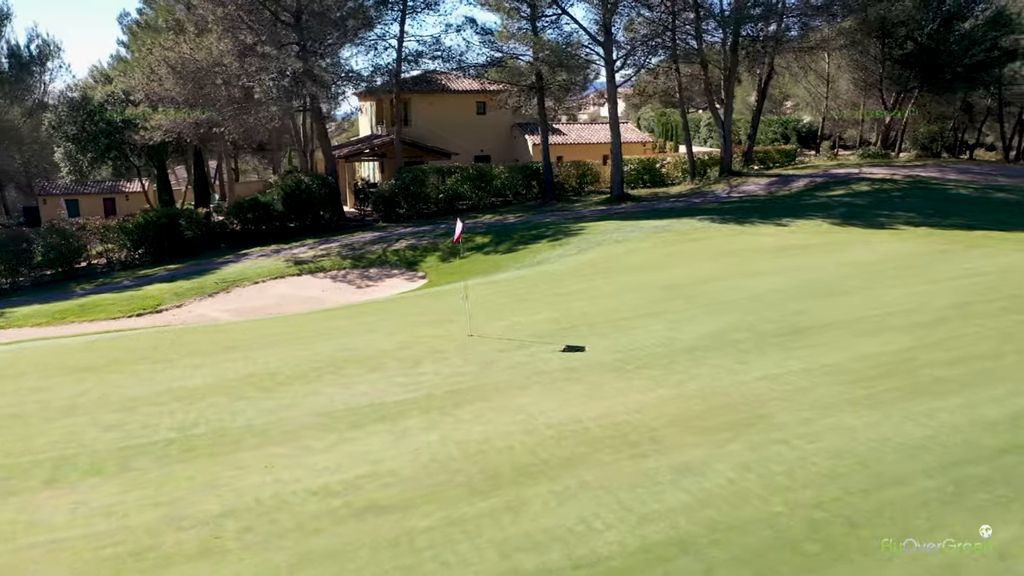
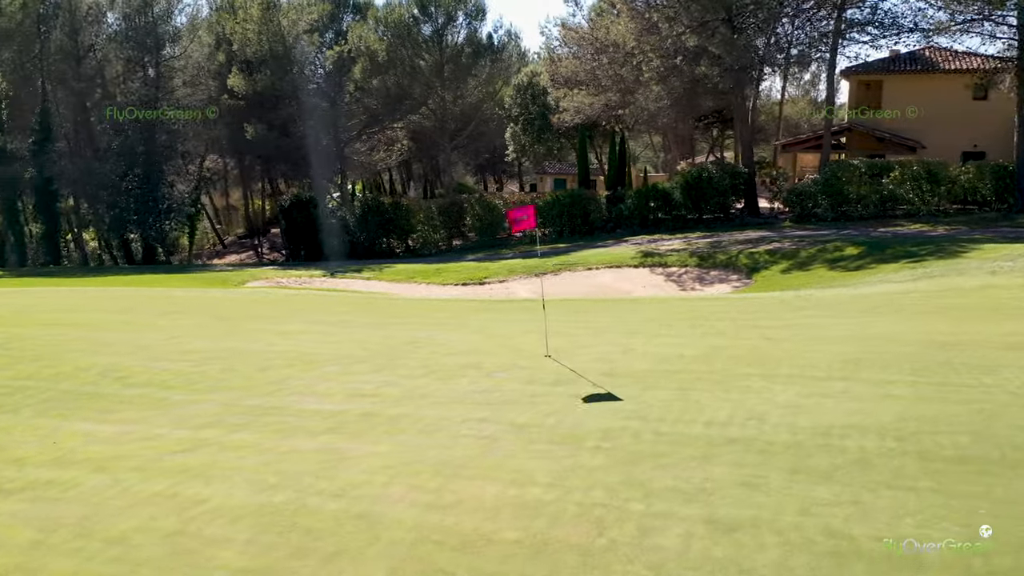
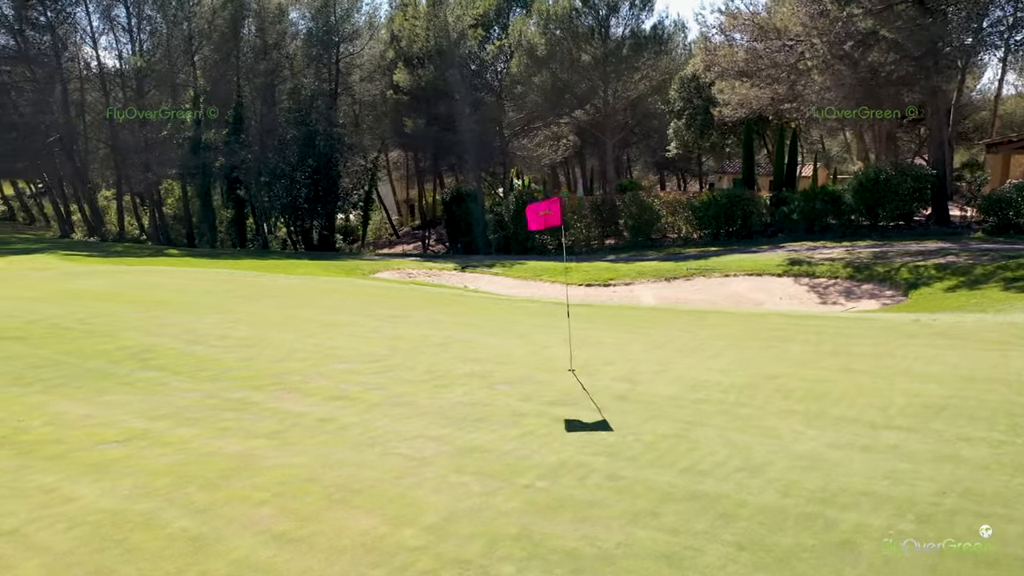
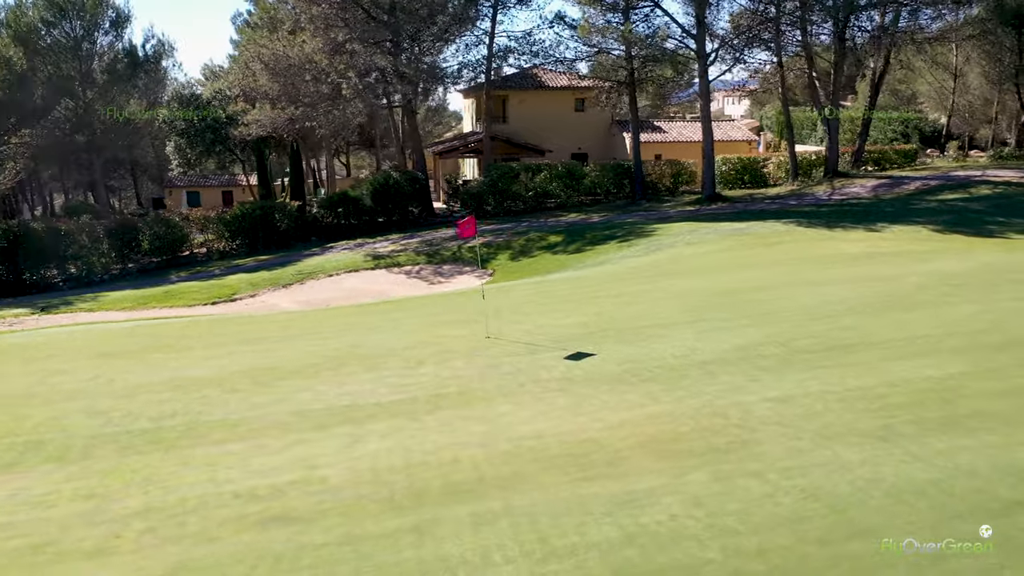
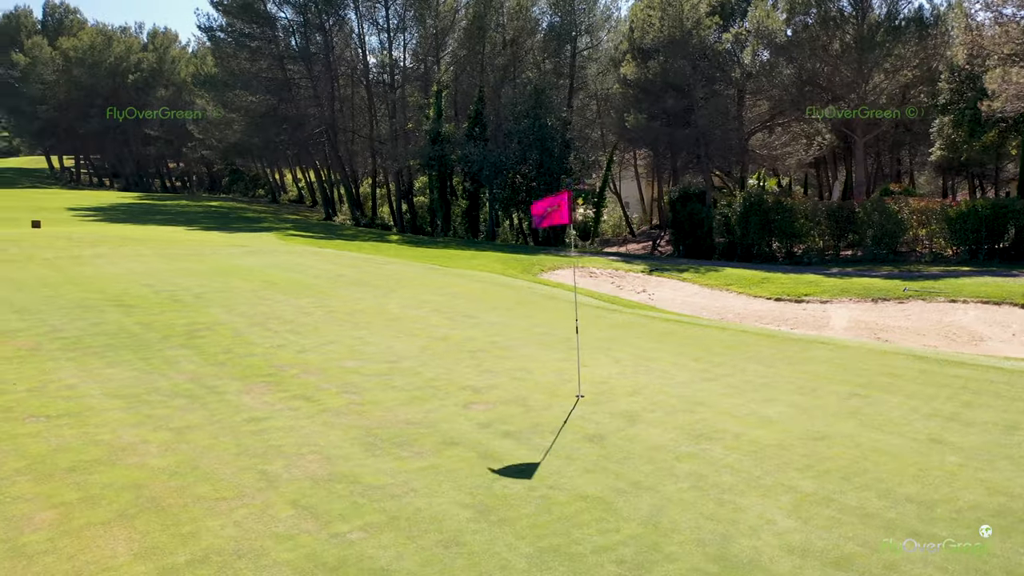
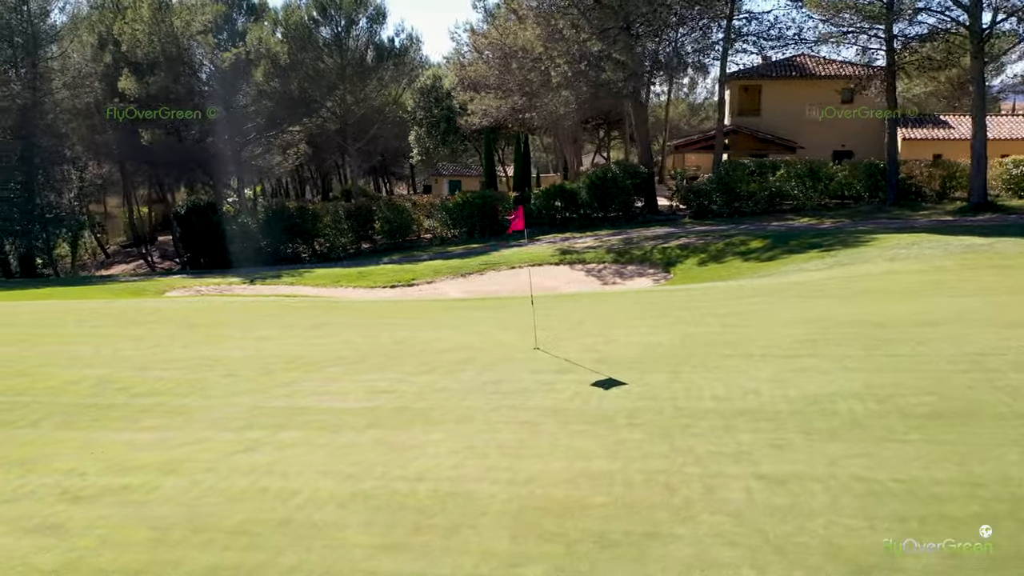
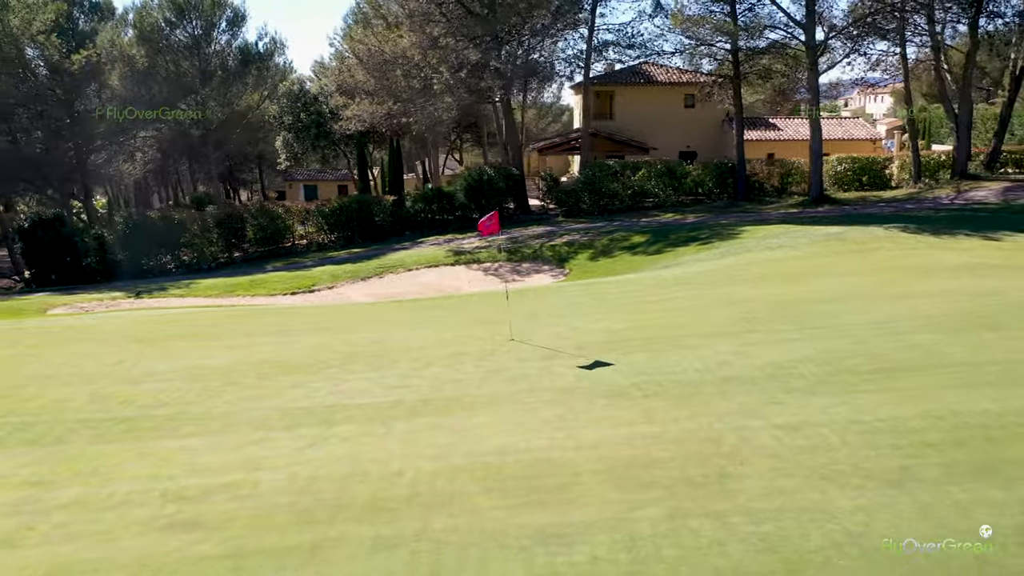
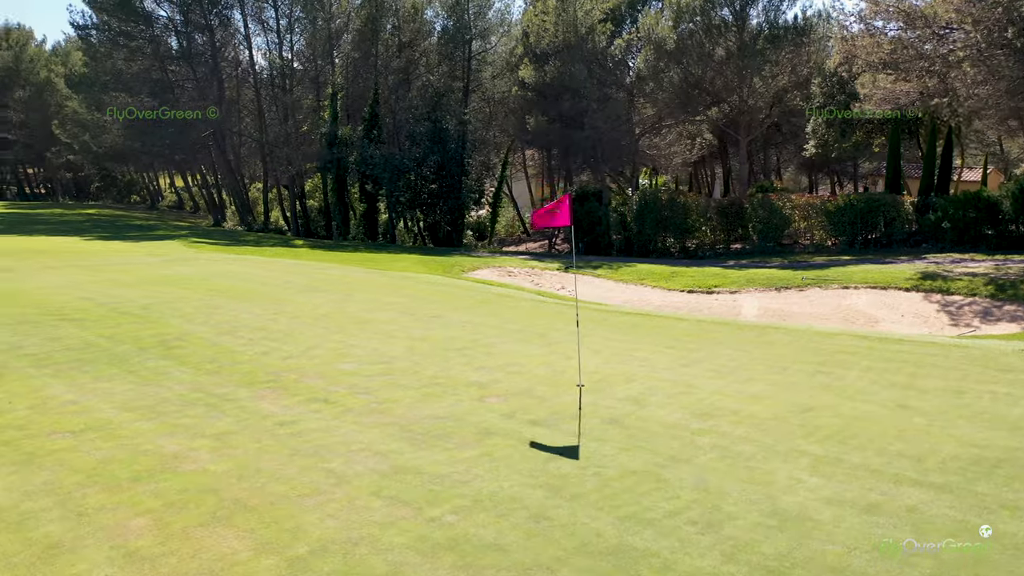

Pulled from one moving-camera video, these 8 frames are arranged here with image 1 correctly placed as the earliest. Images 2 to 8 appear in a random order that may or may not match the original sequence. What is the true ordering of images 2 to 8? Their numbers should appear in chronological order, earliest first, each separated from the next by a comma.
4, 7, 6, 2, 3, 8, 5
